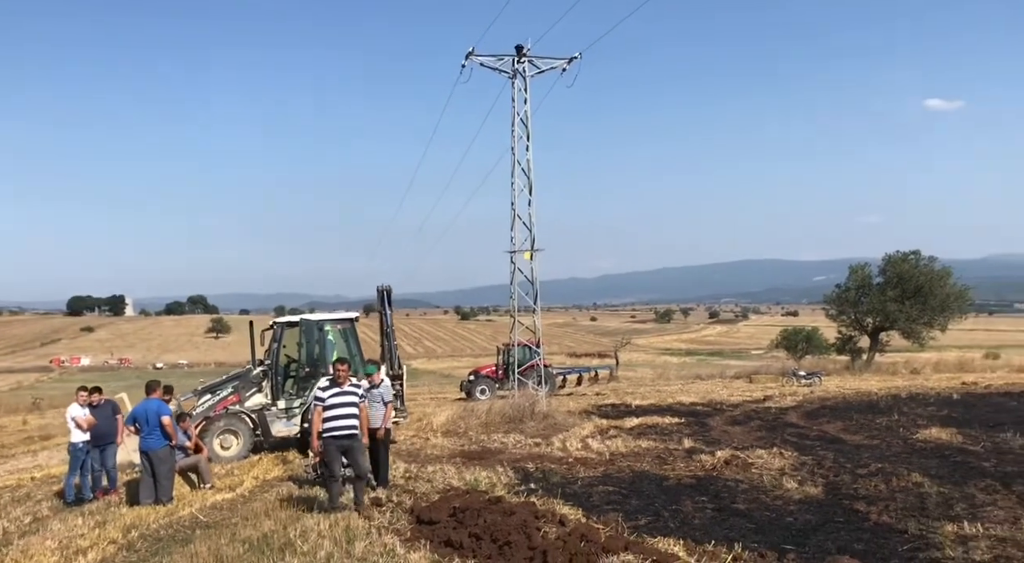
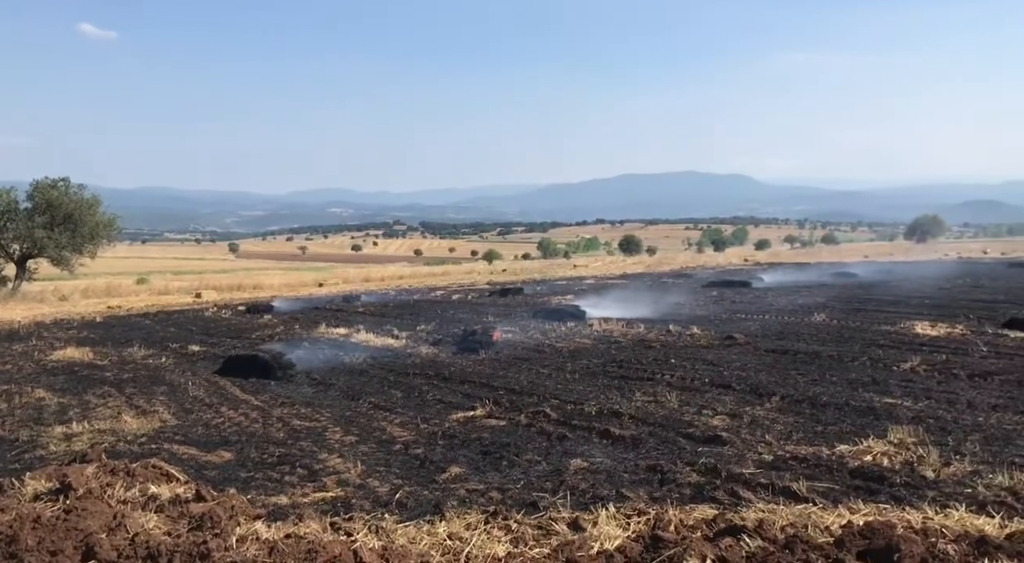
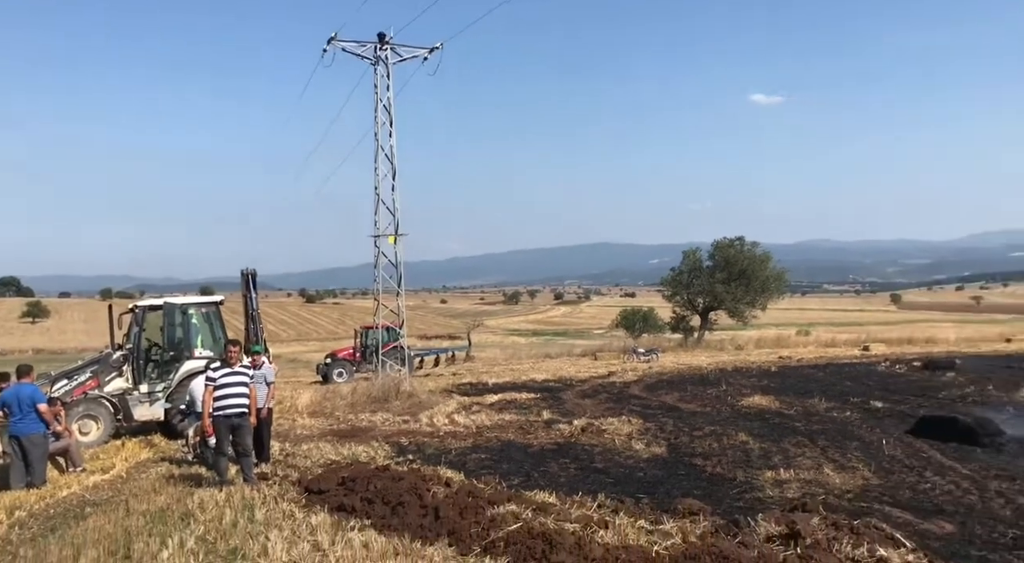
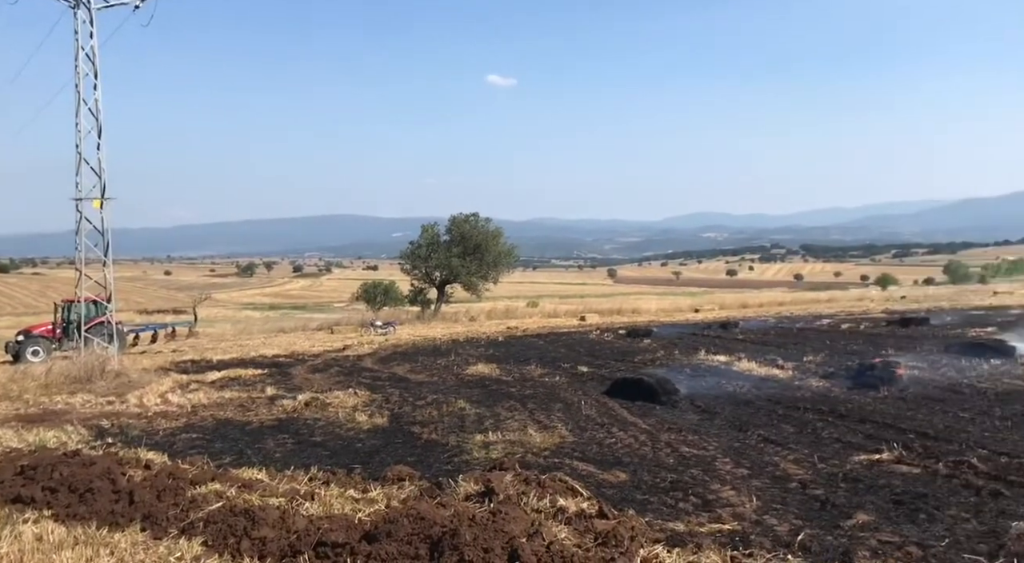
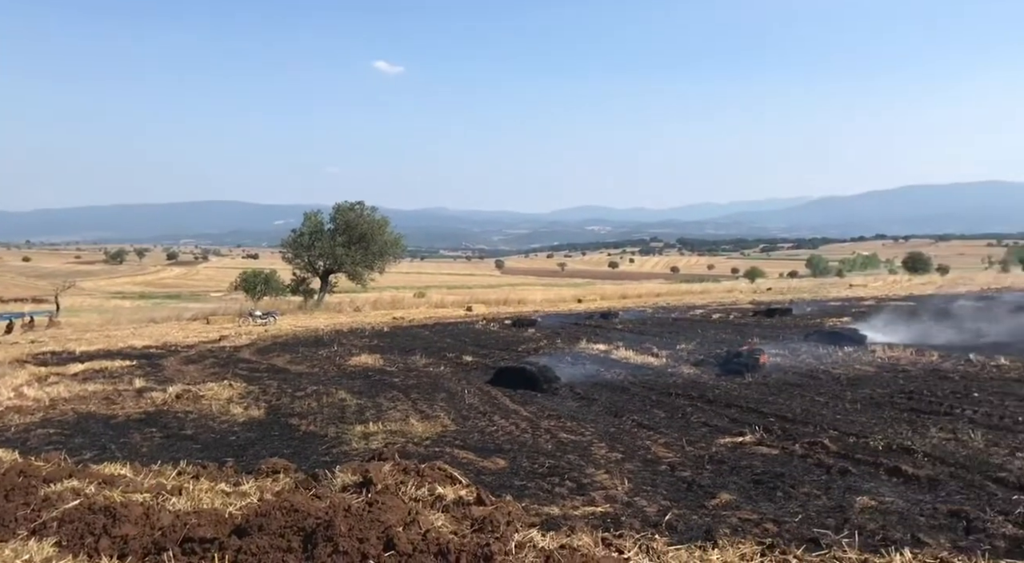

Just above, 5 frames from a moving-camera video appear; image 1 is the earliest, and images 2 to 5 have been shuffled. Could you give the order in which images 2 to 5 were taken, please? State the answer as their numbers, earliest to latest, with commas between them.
3, 4, 5, 2
